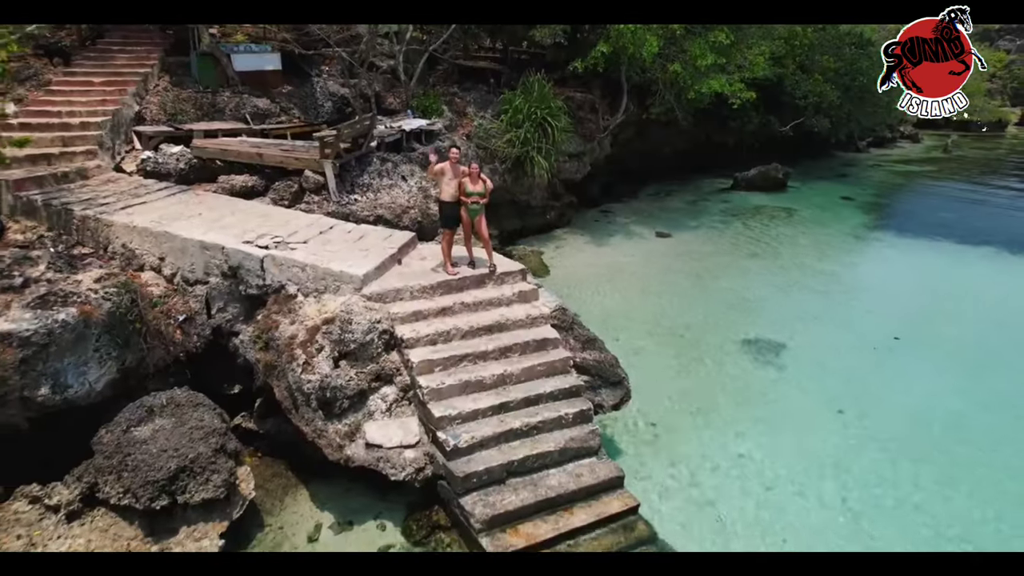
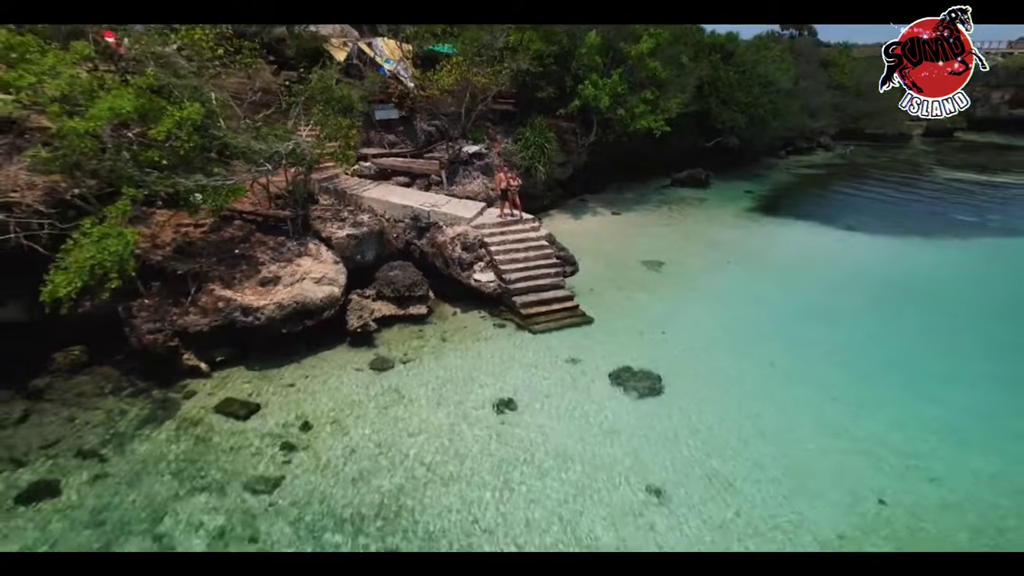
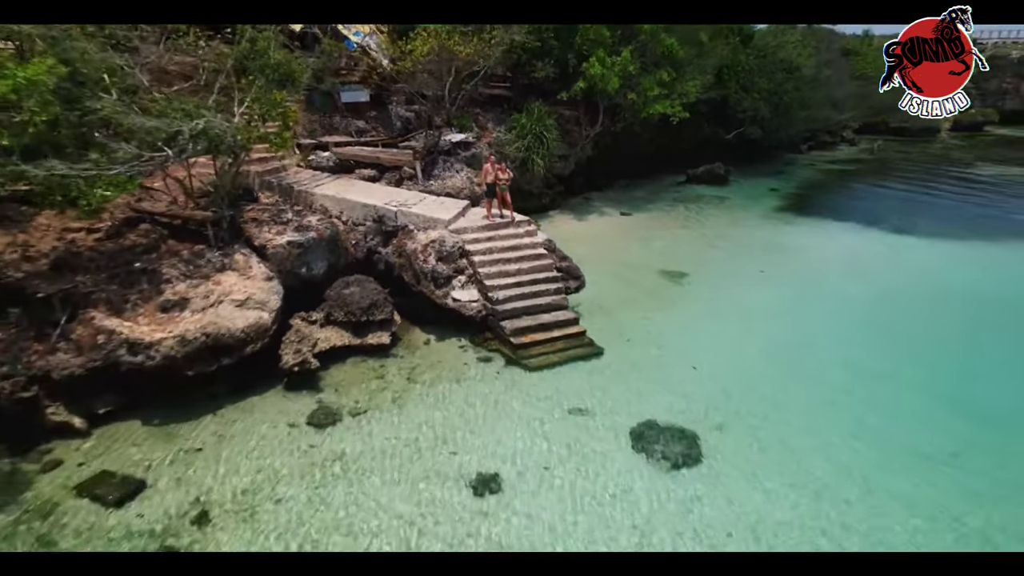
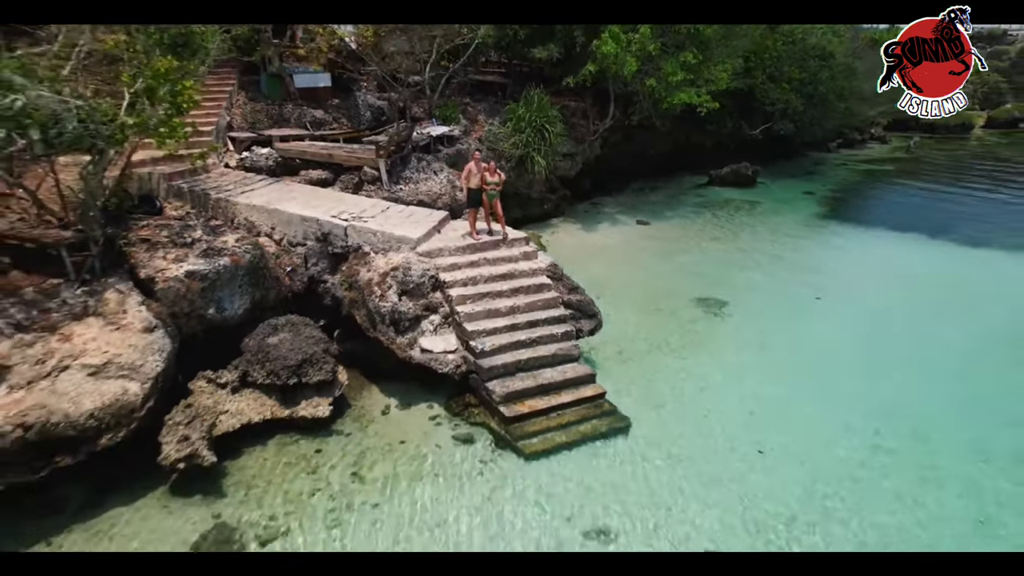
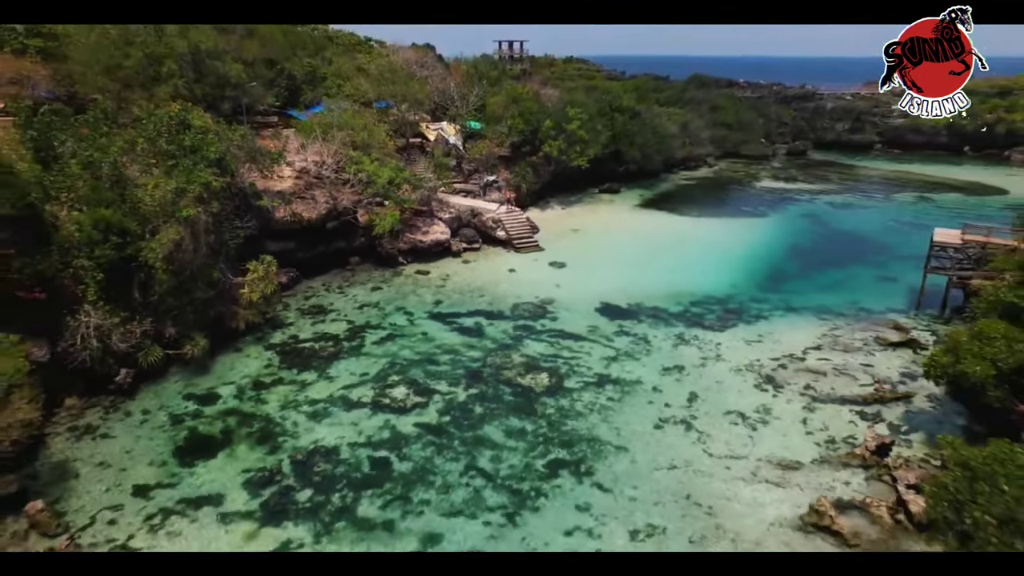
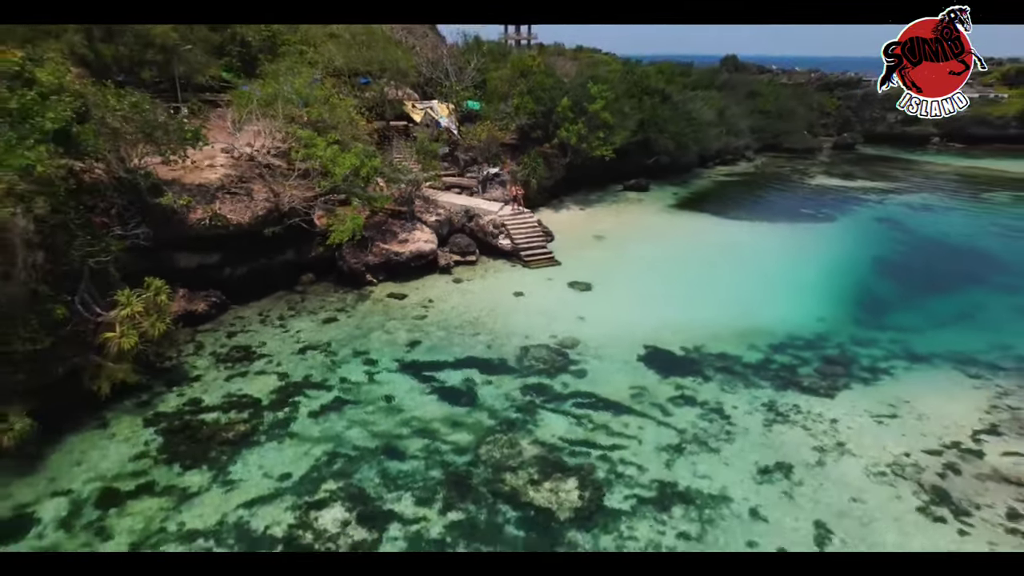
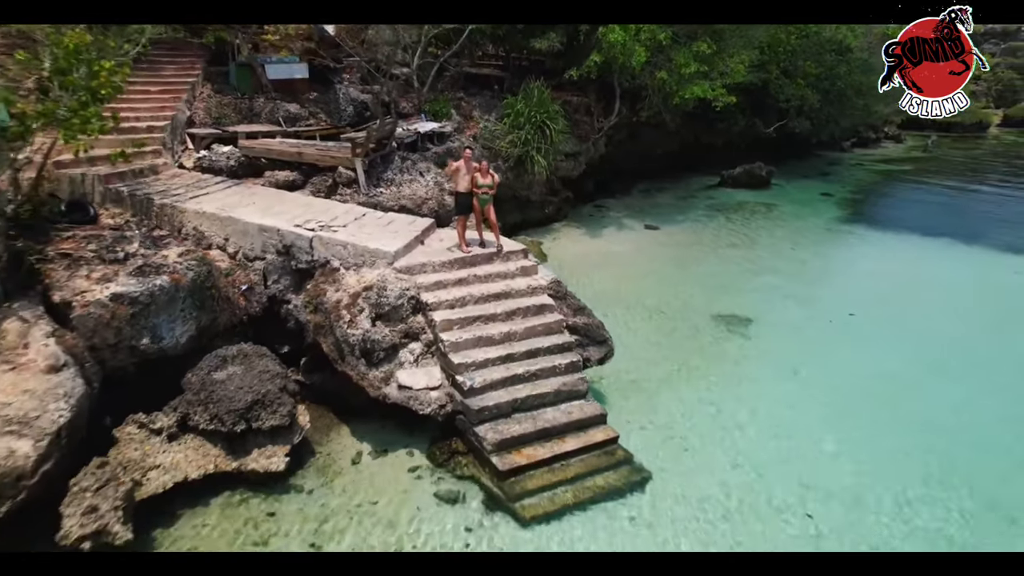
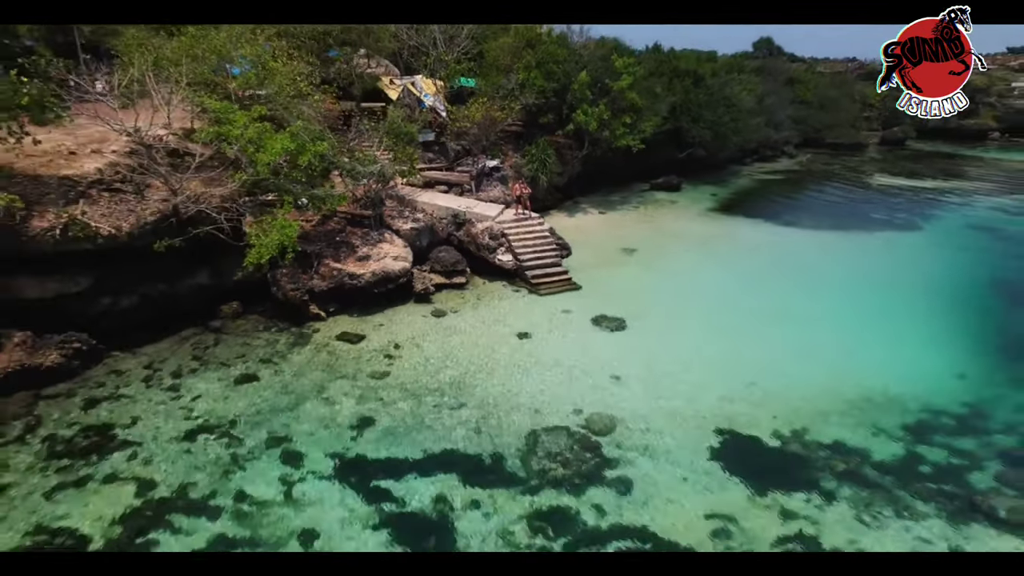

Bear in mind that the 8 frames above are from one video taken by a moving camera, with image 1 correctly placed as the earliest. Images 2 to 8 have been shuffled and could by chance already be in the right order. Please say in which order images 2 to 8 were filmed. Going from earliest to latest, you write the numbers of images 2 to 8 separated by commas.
7, 4, 3, 2, 8, 6, 5
